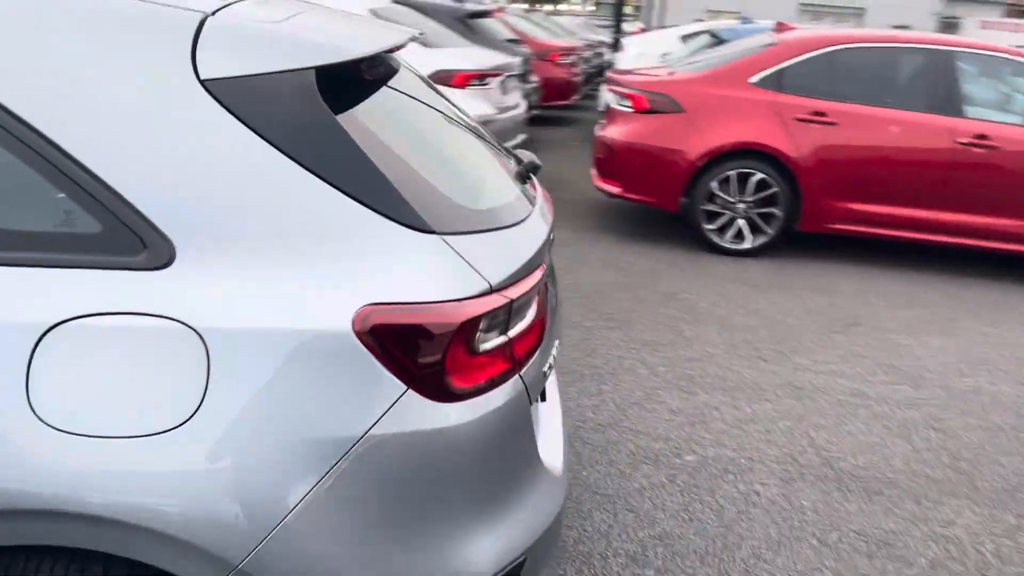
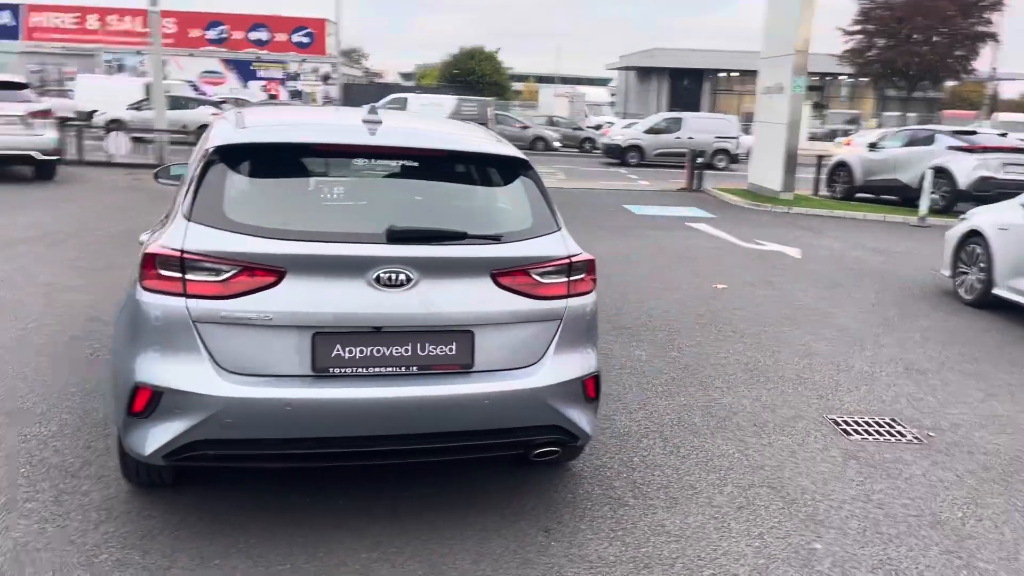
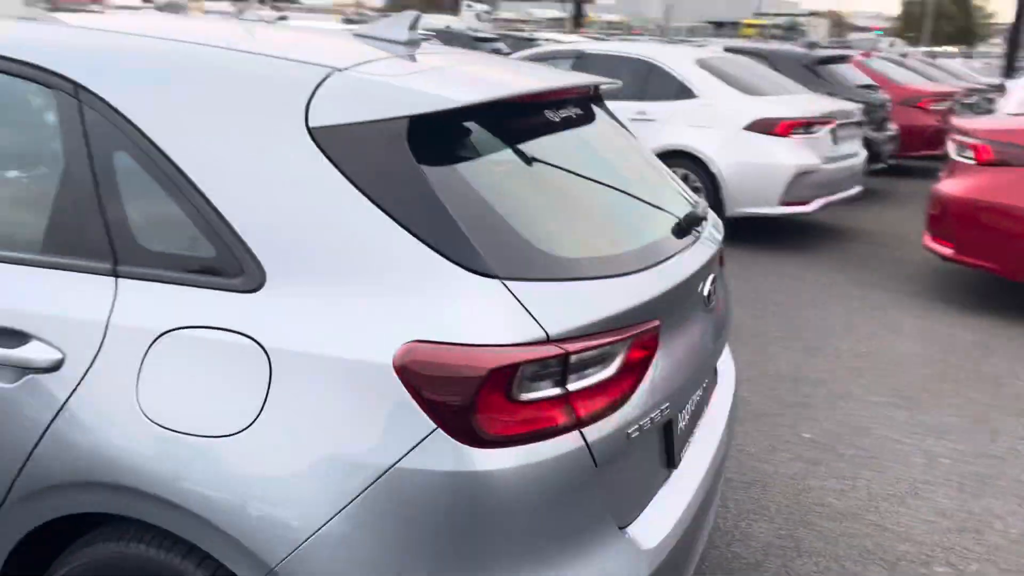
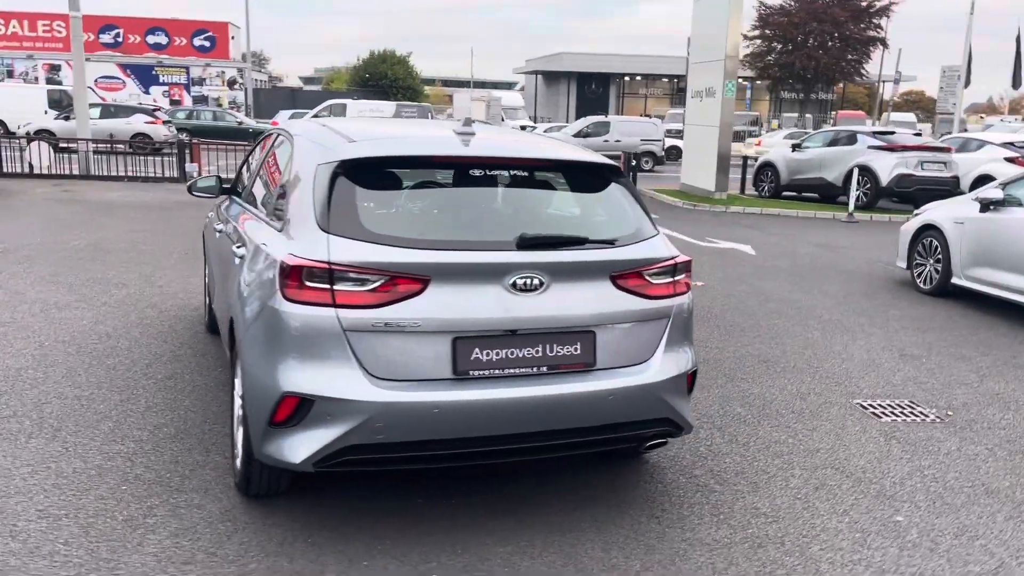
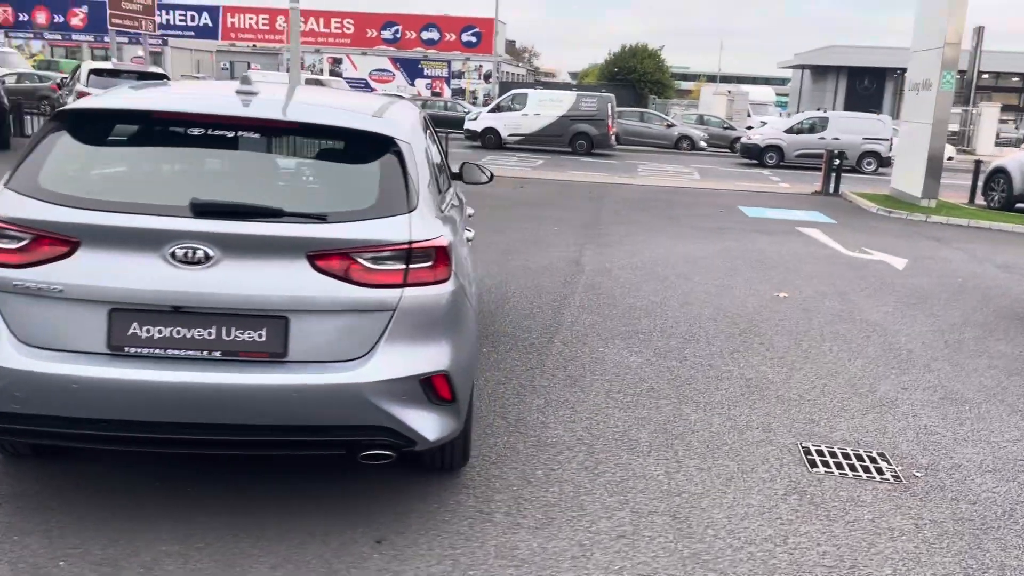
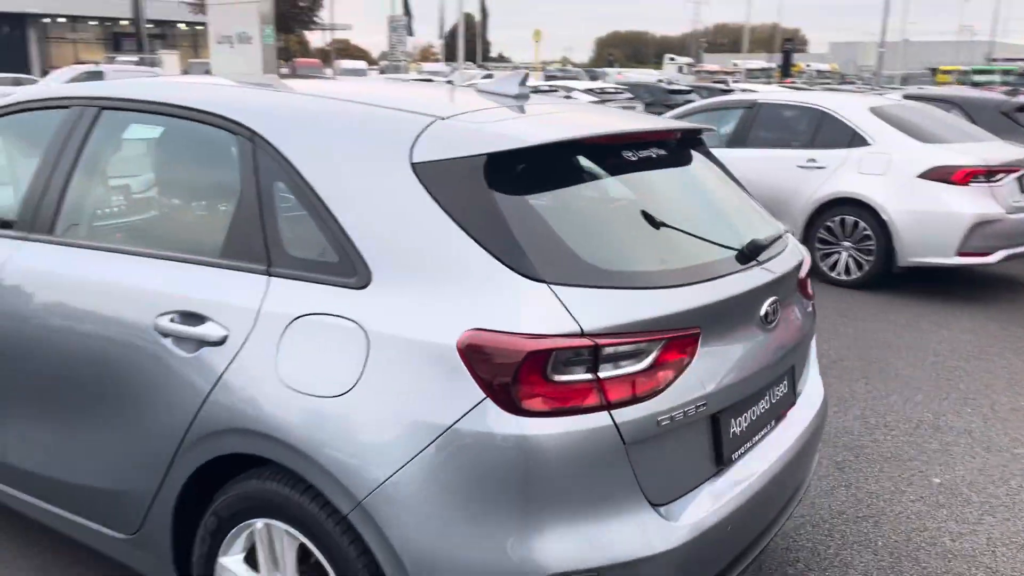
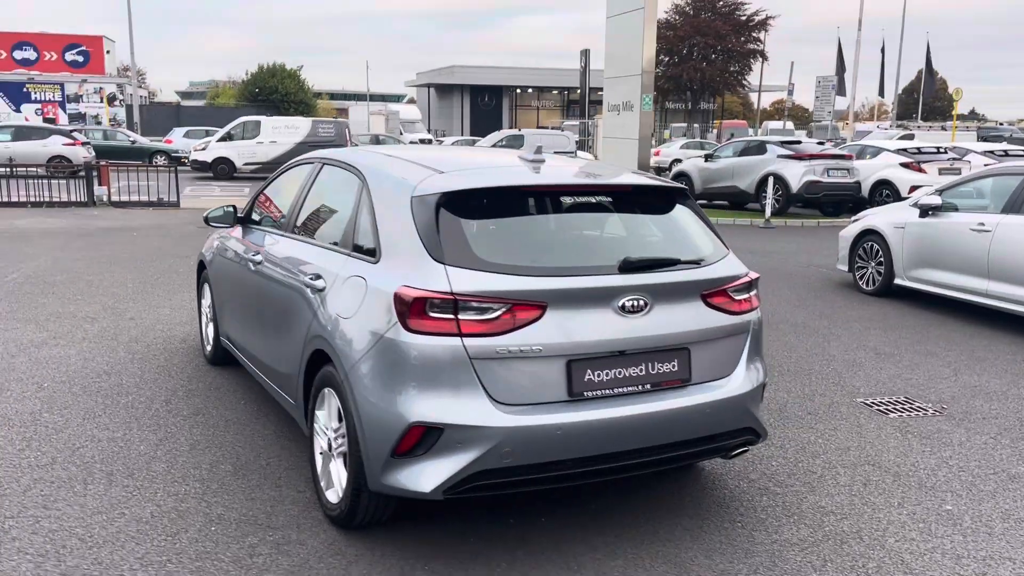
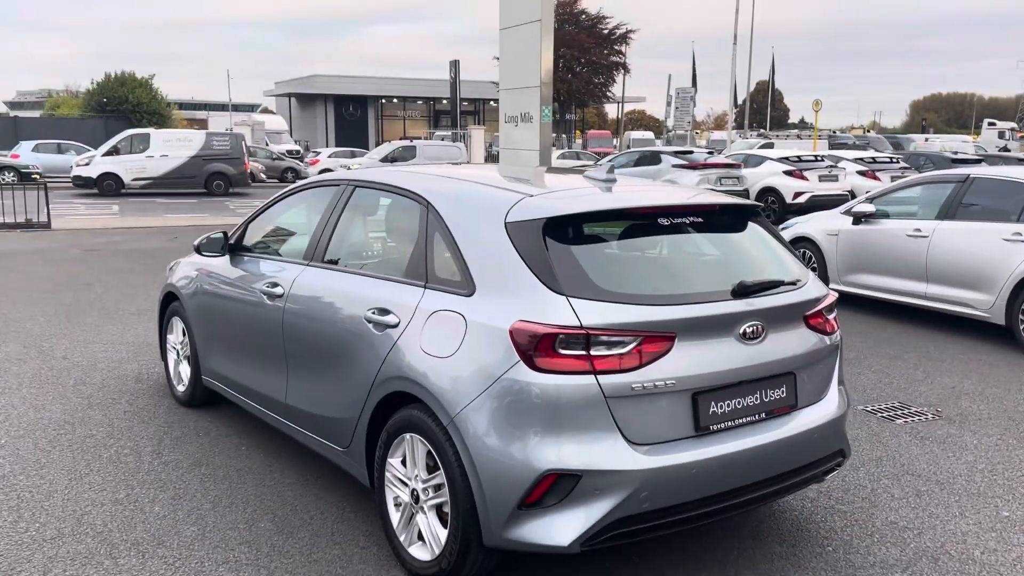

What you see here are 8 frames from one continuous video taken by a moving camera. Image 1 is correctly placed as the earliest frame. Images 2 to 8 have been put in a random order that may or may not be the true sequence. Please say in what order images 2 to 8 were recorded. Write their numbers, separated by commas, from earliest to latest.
3, 6, 8, 7, 4, 2, 5
